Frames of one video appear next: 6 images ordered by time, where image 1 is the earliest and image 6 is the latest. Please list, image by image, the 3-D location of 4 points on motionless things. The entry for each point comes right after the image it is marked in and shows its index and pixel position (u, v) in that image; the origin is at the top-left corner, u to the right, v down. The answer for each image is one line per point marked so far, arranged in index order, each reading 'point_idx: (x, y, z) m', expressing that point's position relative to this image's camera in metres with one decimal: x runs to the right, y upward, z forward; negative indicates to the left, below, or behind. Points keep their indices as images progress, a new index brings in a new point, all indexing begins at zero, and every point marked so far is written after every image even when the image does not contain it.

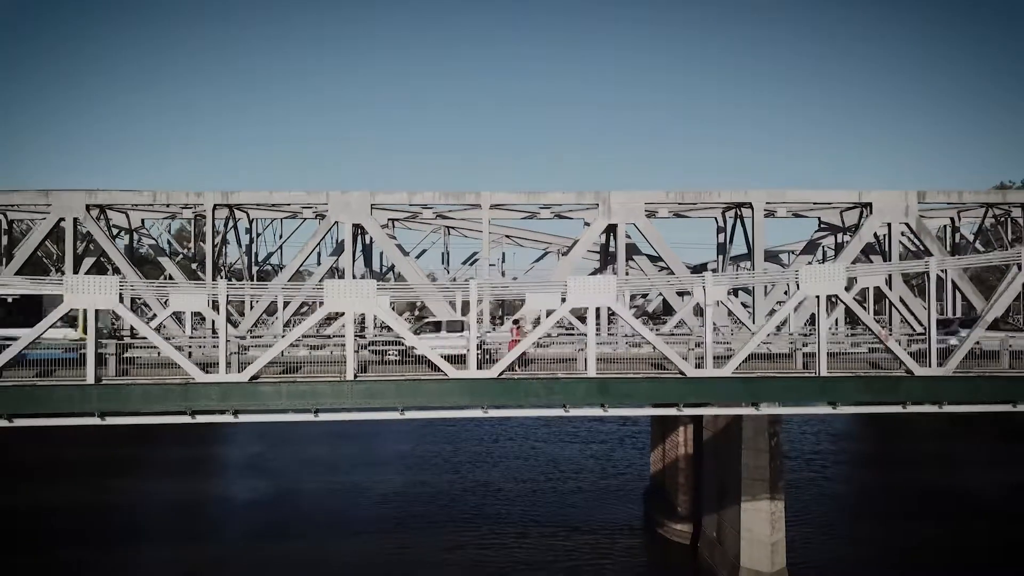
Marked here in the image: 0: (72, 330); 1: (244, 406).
0: (-8.3, -0.9, +14.9) m
1: (-4.6, -2.0, +13.2) m
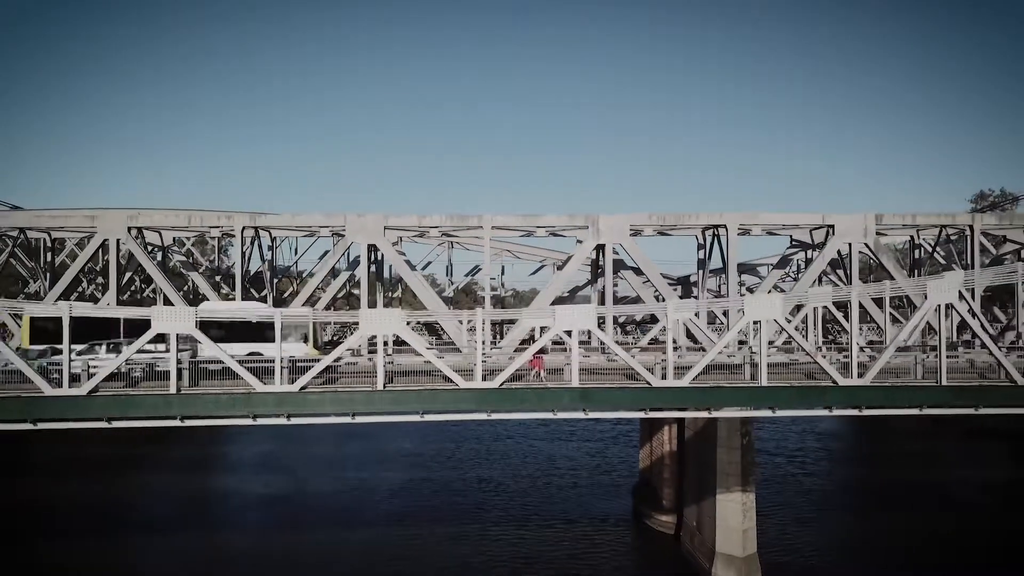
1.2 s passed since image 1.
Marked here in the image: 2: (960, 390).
0: (-8.4, -1.5, +18.1) m
1: (-4.6, -2.6, +16.4) m
2: (+10.2, -2.3, +17.7) m
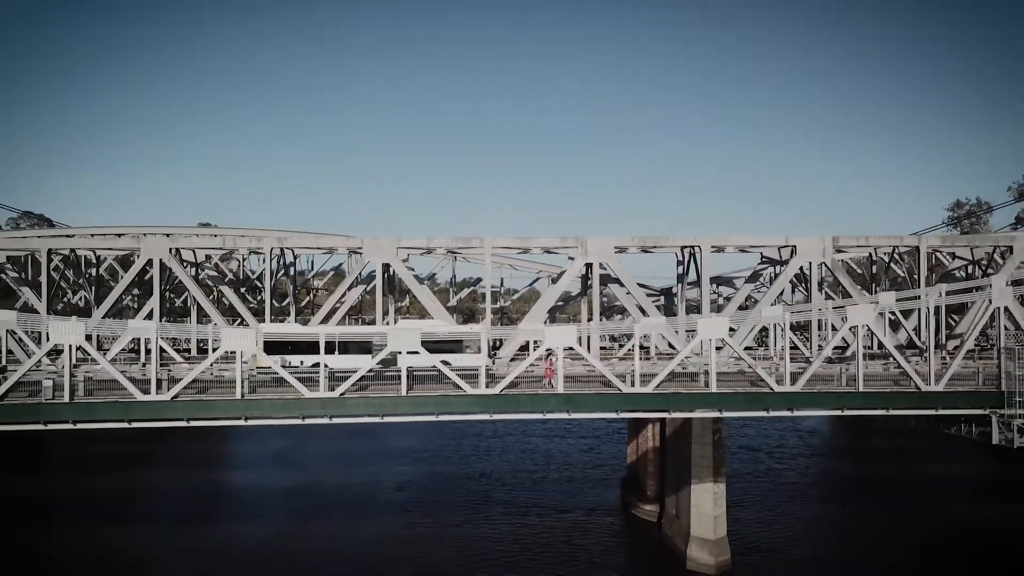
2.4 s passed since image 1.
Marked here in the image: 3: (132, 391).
0: (-8.5, -2.2, +22.1) m
1: (-4.7, -3.3, +20.5) m
2: (+10.1, -3.0, +21.7) m
3: (-9.6, -2.6, +19.7) m
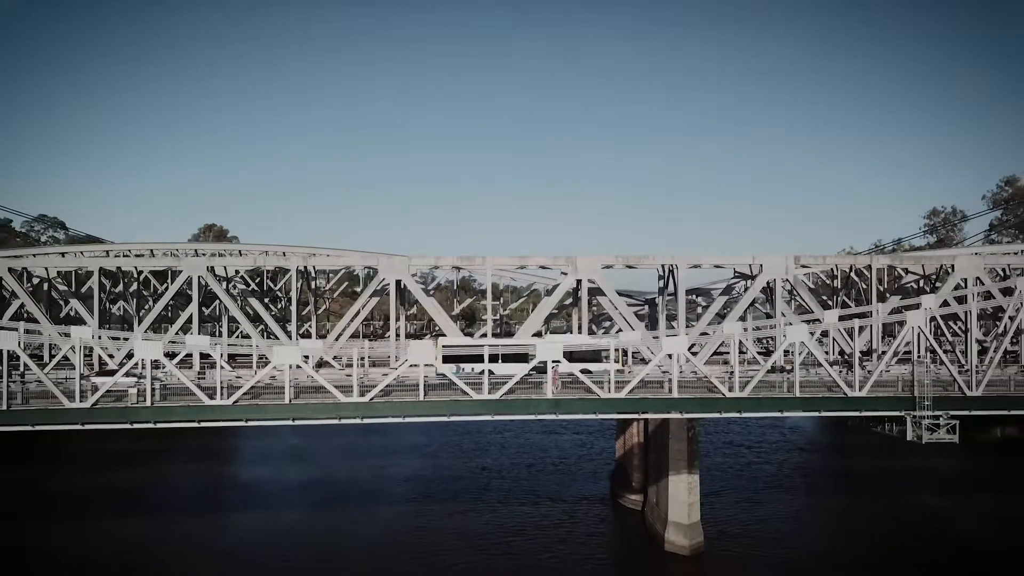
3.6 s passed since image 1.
0: (-8.5, -3.0, +26.7) m
1: (-4.8, -4.1, +25.1) m
2: (+10.0, -3.8, +26.4) m
3: (-9.7, -3.4, +24.3) m
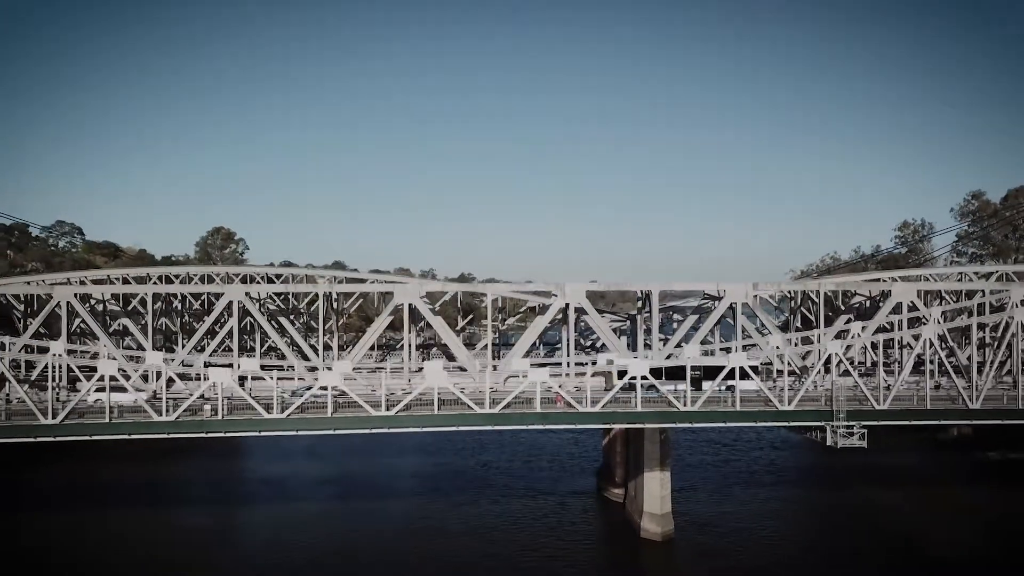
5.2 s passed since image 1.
0: (-8.7, -4.5, +33.1) m
1: (-4.9, -5.6, +31.5) m
2: (+9.9, -5.3, +32.8) m
3: (-9.9, -4.9, +30.7) m
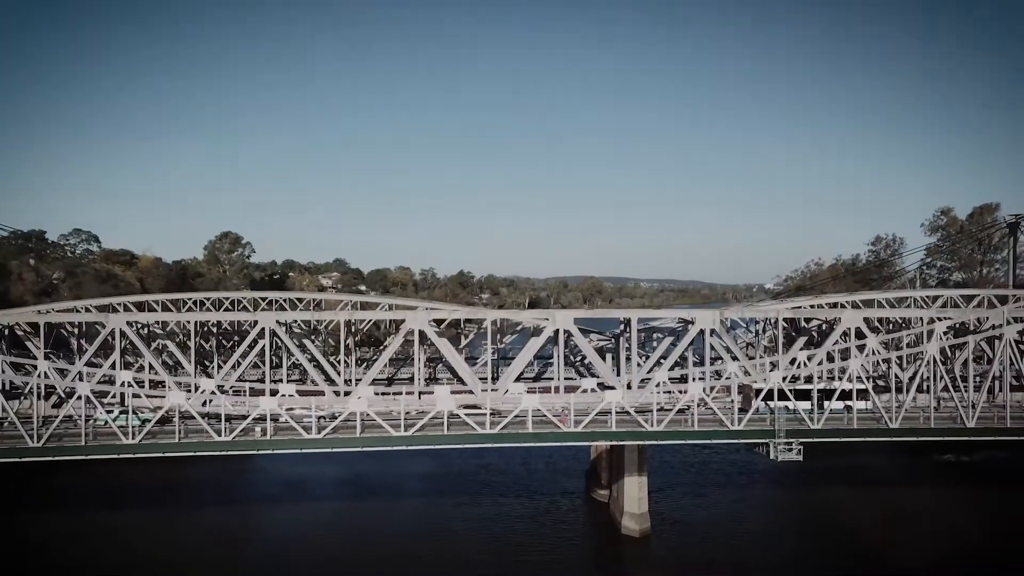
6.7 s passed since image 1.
0: (-8.9, -6.5, +39.8) m
1: (-5.1, -7.7, +38.2) m
2: (+9.7, -7.3, +39.5) m
3: (-10.1, -7.0, +37.4) m
